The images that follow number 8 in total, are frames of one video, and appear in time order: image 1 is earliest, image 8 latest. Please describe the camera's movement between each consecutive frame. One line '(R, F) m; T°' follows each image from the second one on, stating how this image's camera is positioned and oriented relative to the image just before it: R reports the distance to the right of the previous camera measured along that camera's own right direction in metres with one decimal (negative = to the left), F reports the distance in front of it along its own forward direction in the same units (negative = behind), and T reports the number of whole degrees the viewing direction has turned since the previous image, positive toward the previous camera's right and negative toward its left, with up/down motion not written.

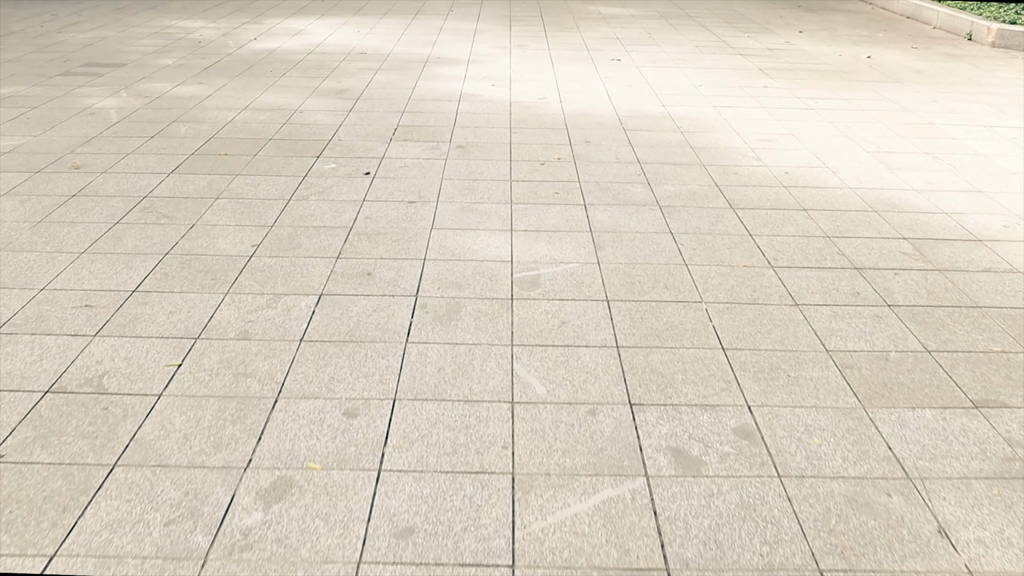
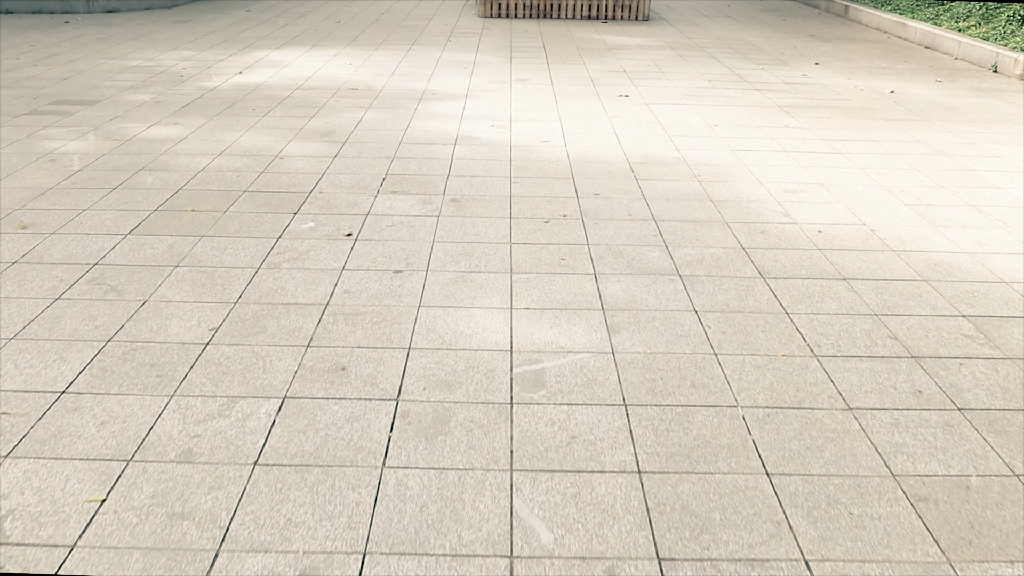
(0.0, +0.4) m; 0°
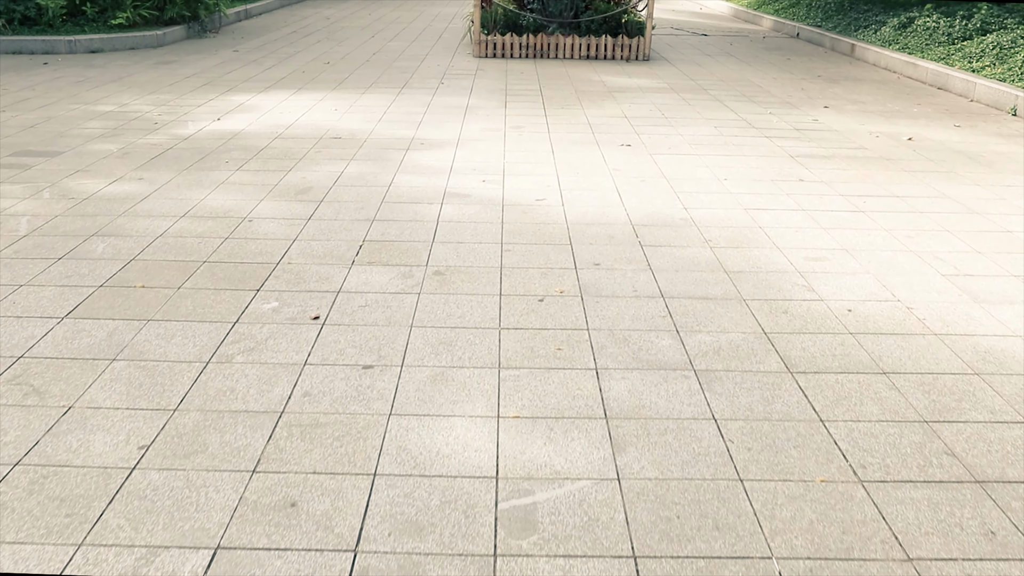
(0.0, +0.4) m; 0°
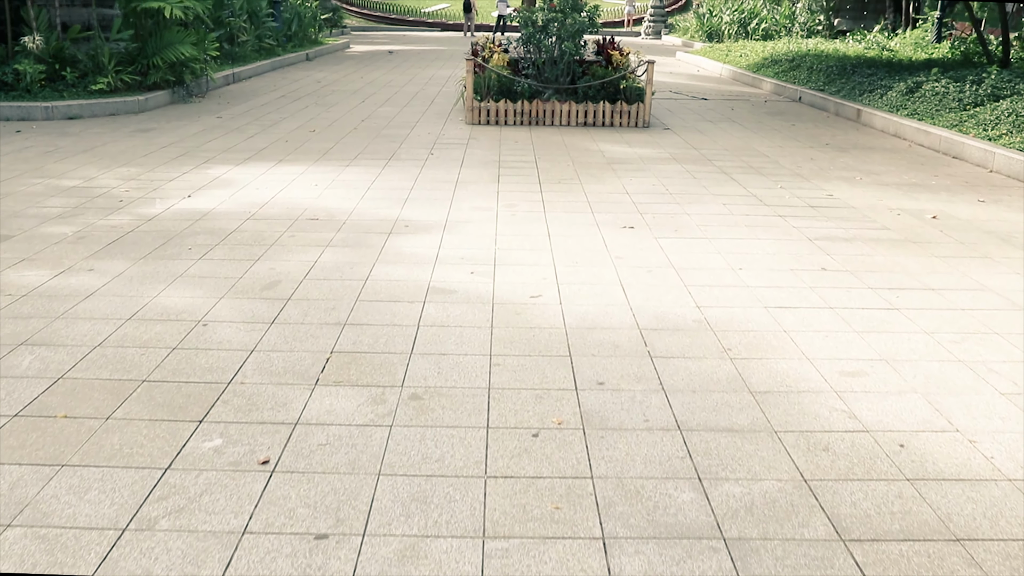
(0.0, +0.5) m; 0°
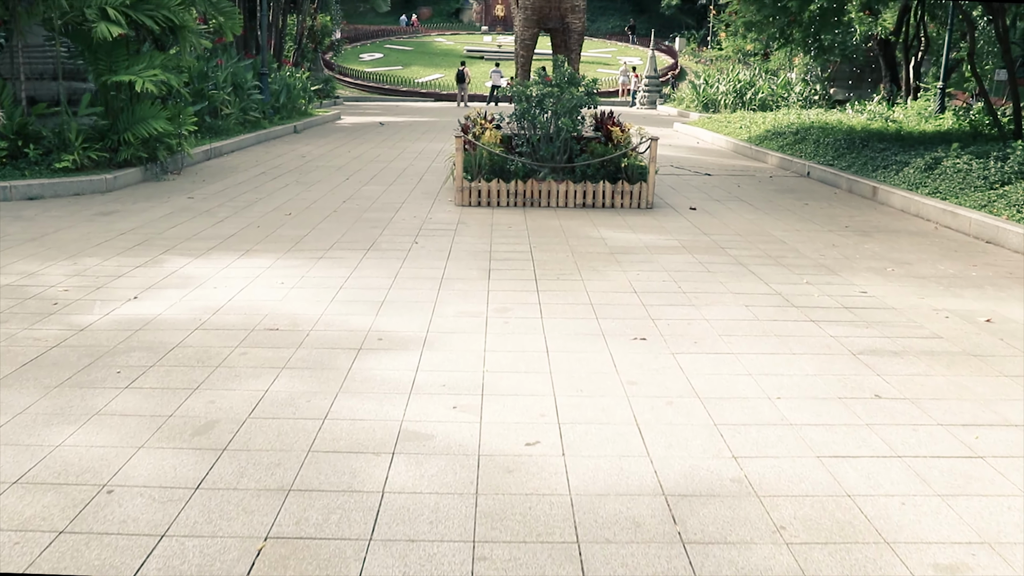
(0.0, +0.7) m; 0°
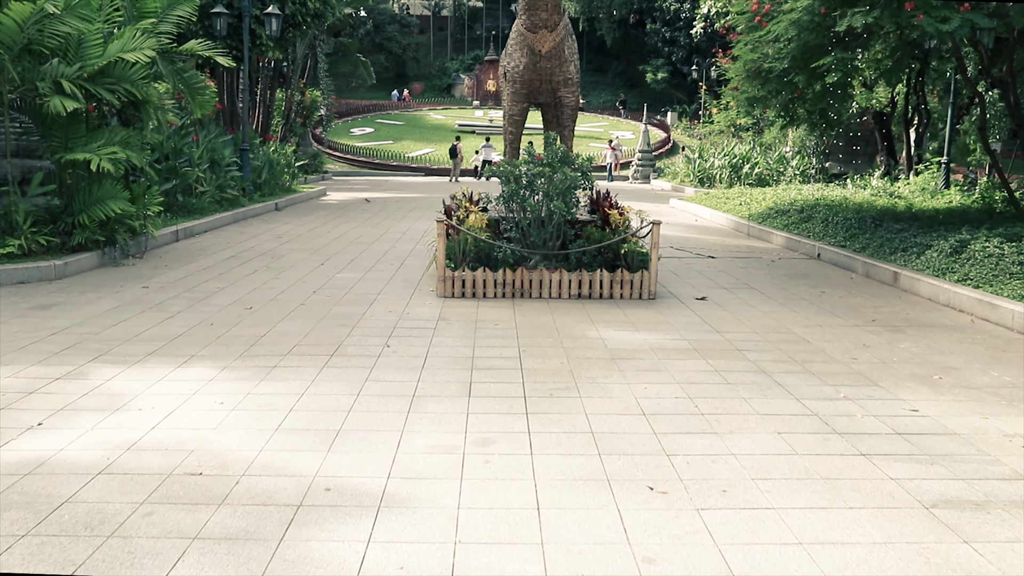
(0.0, +0.8) m; 0°
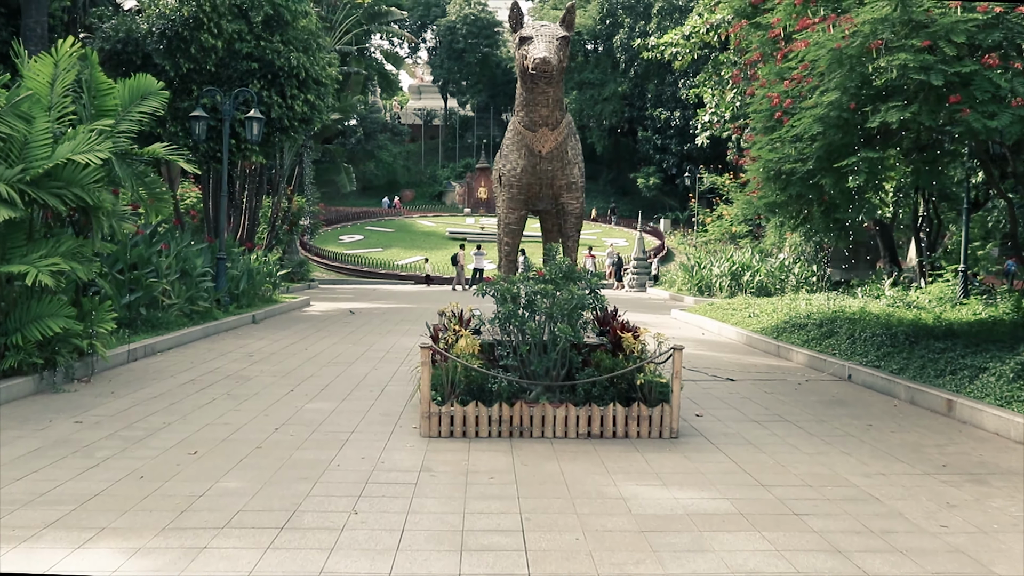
(0.0, +1.1) m; +1°
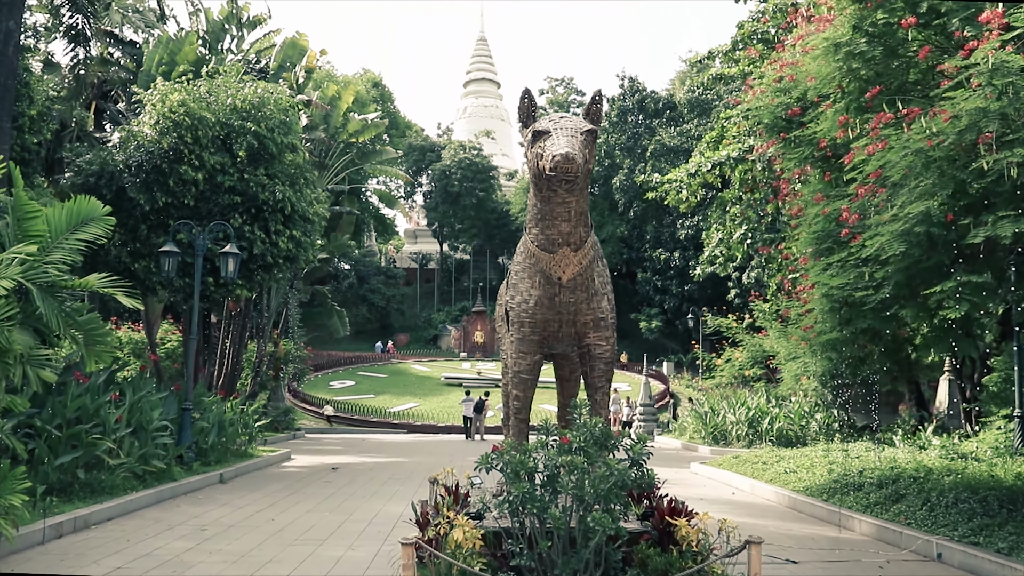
(-0.1, +1.6) m; 0°
